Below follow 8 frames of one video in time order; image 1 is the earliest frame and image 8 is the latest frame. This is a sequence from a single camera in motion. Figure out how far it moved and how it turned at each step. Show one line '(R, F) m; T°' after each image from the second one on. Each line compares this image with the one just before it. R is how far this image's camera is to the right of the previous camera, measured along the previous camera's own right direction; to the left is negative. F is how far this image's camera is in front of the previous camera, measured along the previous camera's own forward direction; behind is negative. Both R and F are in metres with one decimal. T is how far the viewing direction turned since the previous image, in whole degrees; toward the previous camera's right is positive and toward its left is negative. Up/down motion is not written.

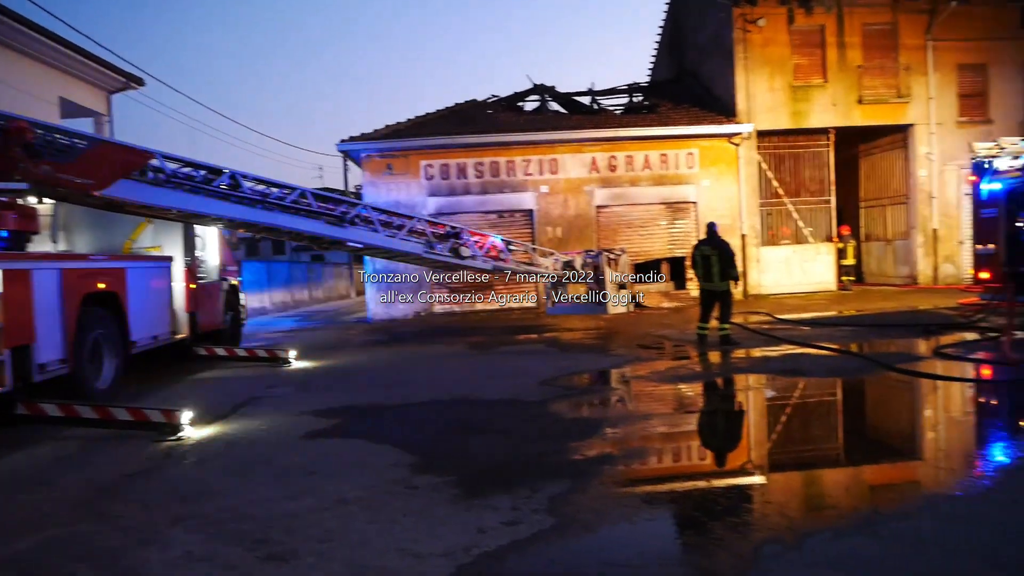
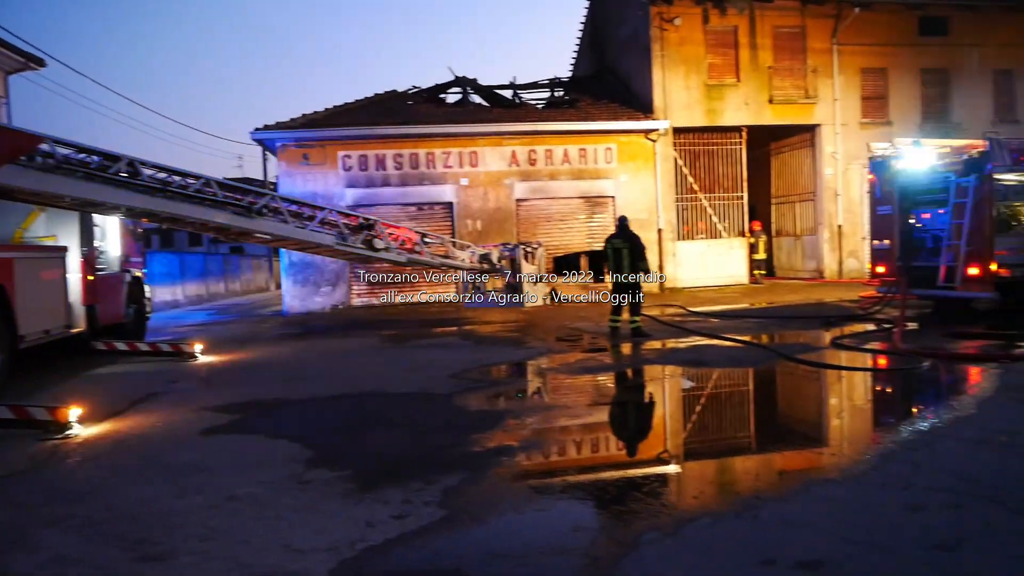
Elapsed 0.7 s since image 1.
(+0.2, 0.0) m; +5°
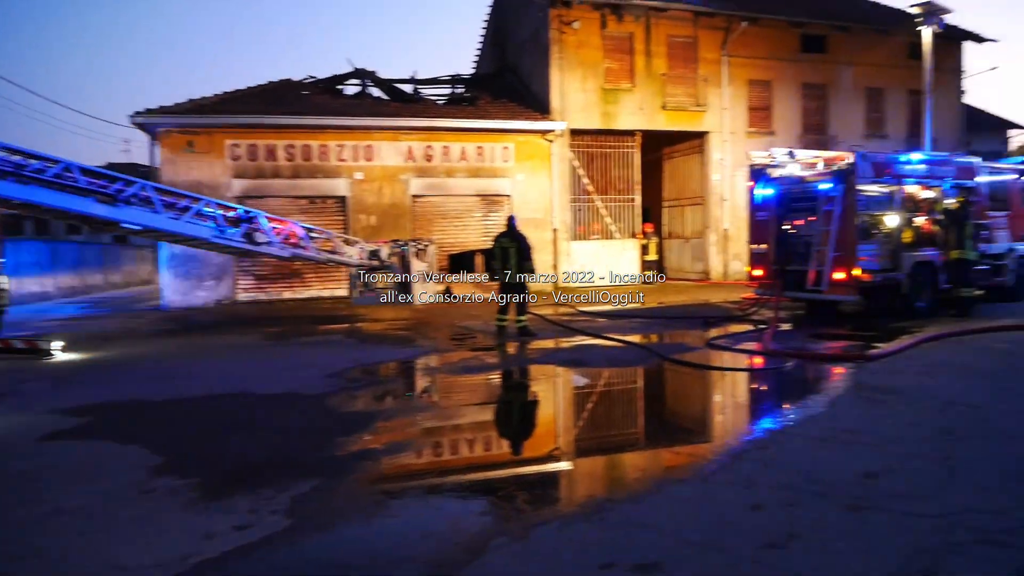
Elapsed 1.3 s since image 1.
(+0.2, +0.1) m; +7°
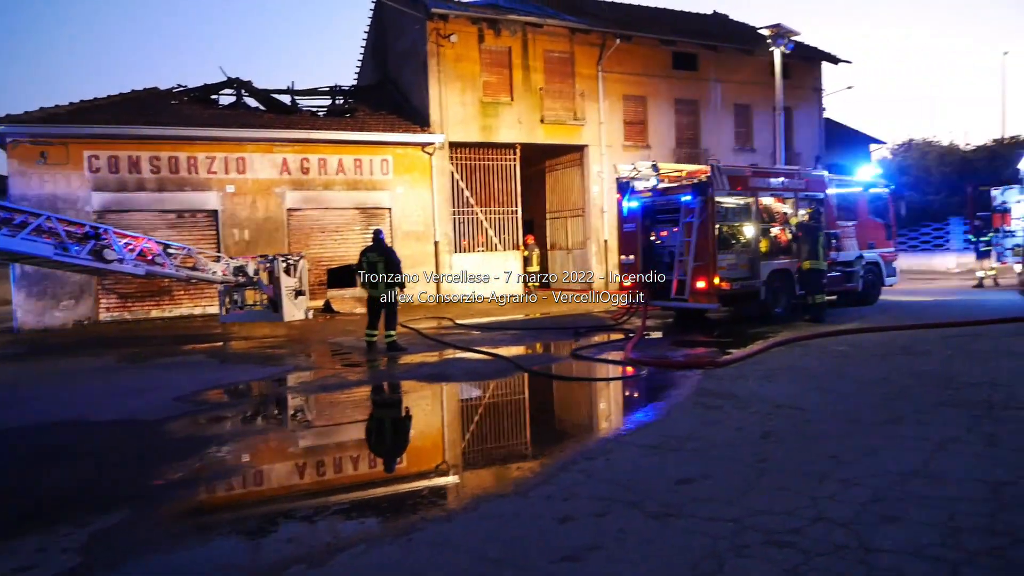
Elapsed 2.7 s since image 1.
(+0.4, 0.0) m; +7°
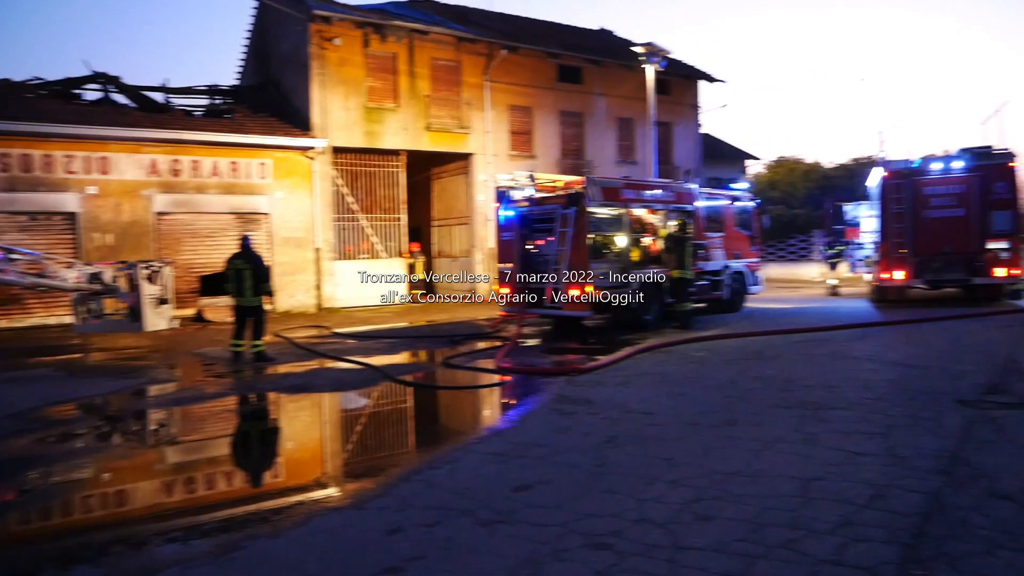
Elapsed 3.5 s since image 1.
(+0.3, 0.0) m; +8°
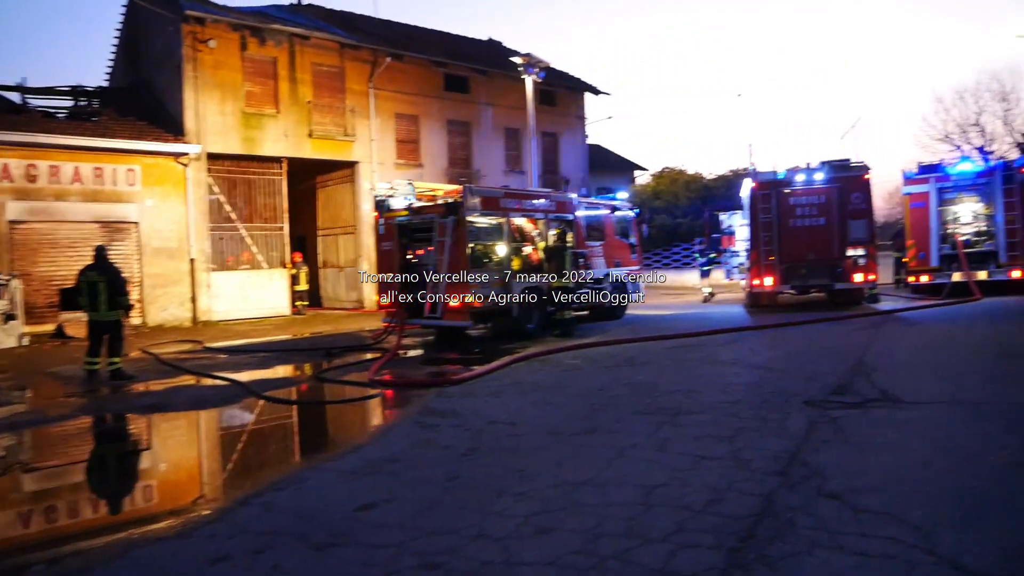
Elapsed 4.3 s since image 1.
(+0.3, +0.1) m; +7°
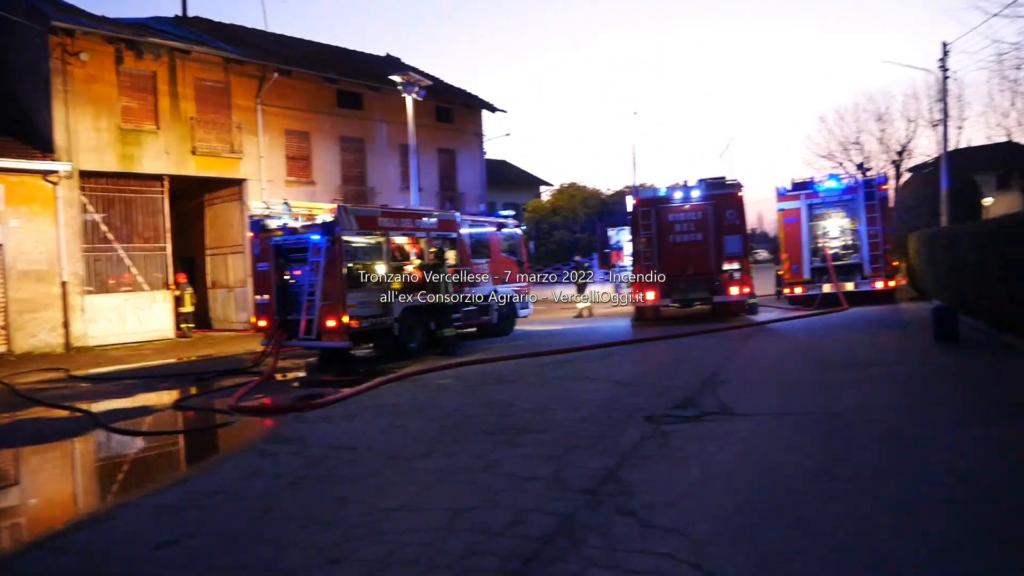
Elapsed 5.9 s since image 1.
(+0.6, -0.1) m; +6°
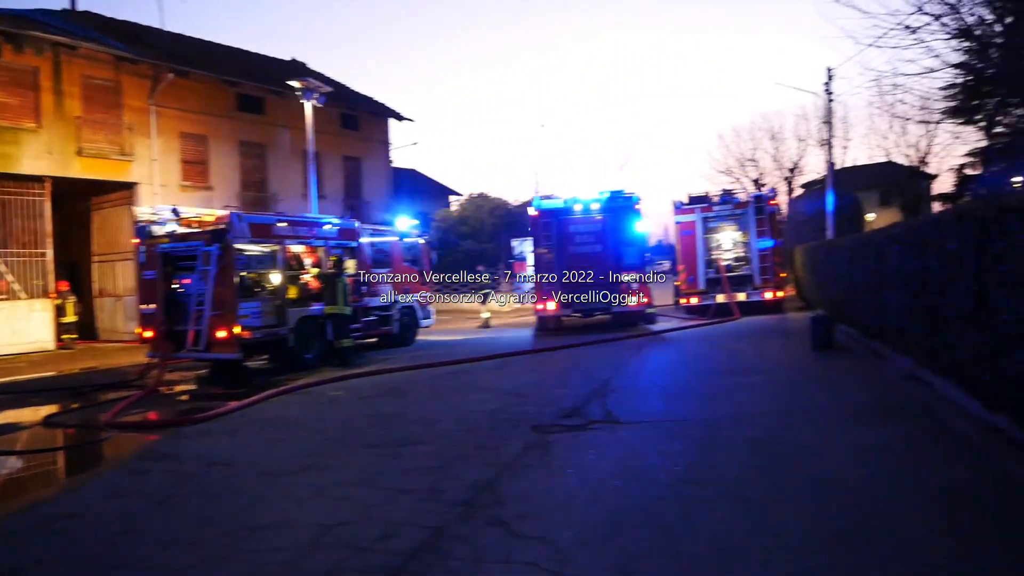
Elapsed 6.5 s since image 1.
(+0.2, 0.0) m; +6°
